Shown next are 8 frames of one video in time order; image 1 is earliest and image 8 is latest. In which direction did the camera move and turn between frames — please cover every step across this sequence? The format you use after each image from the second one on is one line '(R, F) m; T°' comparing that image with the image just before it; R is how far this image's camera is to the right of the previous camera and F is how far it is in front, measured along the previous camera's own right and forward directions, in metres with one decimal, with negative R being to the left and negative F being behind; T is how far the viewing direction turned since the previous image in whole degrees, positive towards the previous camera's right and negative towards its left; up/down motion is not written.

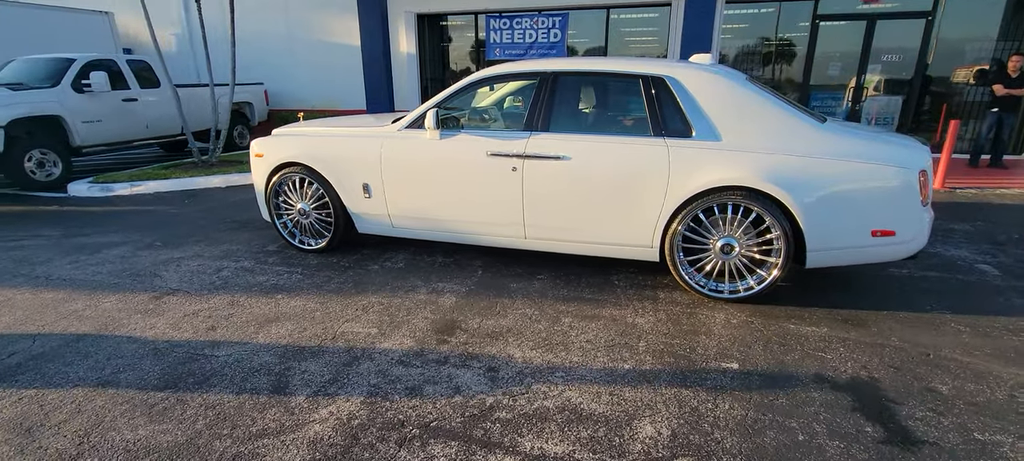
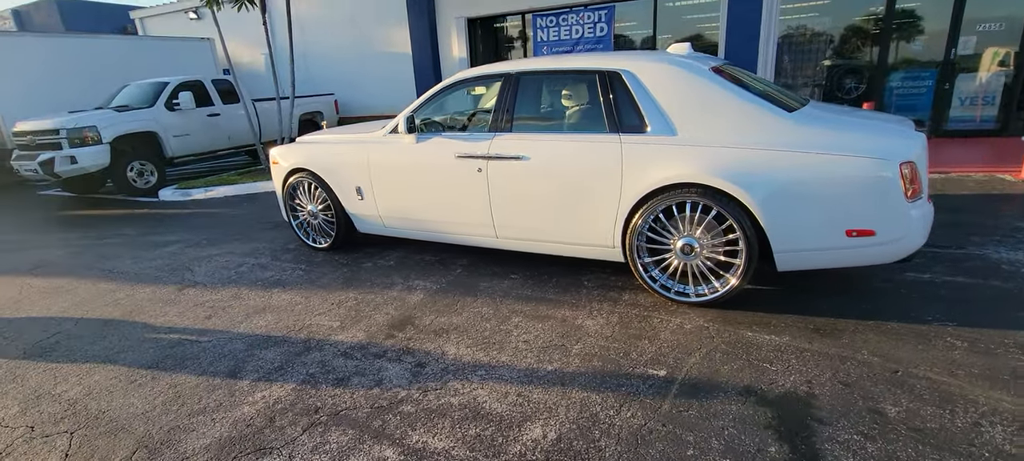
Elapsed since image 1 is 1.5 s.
(+1.0, 0.0) m; -11°
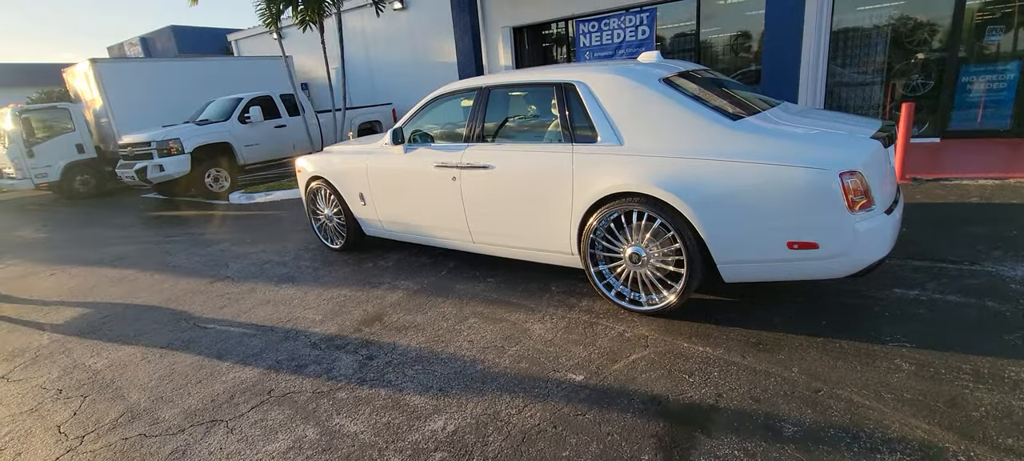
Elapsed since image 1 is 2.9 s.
(+0.9, -0.1) m; -9°
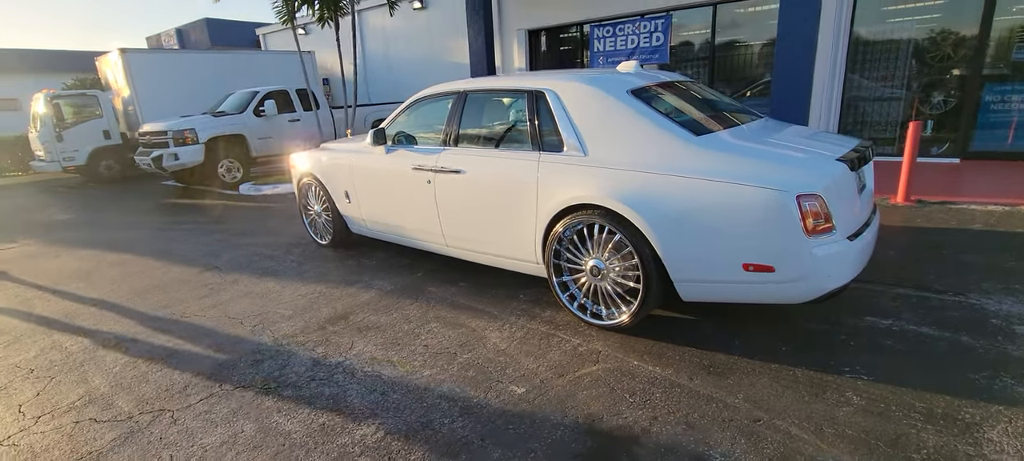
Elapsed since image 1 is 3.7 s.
(+0.4, 0.0) m; -3°
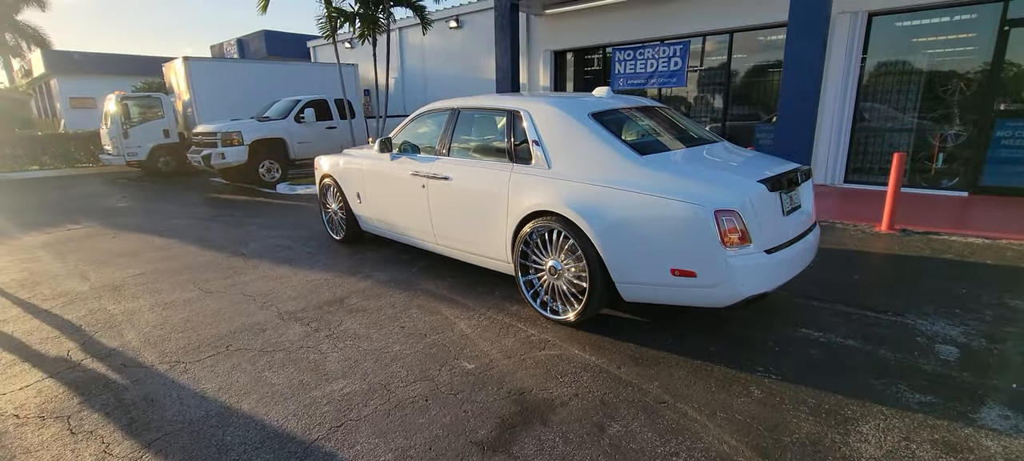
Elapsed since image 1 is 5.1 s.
(+0.5, -0.4) m; -4°
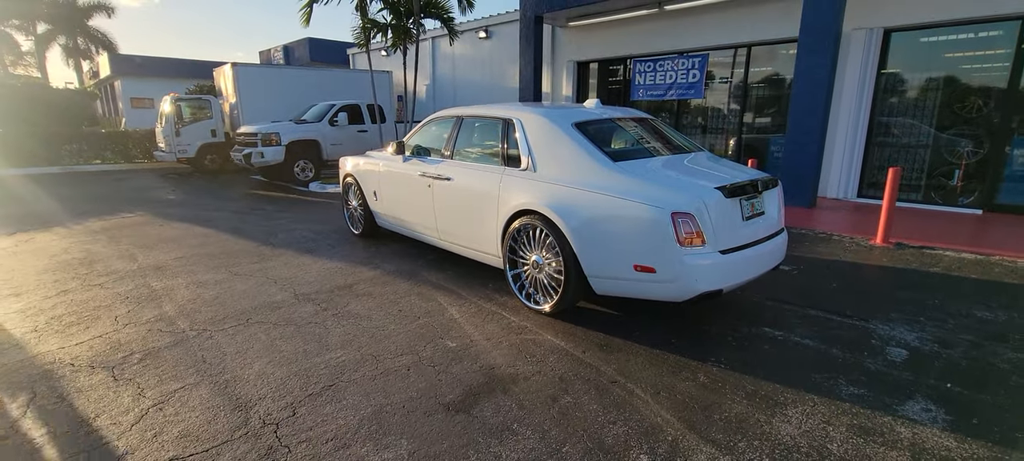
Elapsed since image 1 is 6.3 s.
(+0.4, -0.4) m; -4°
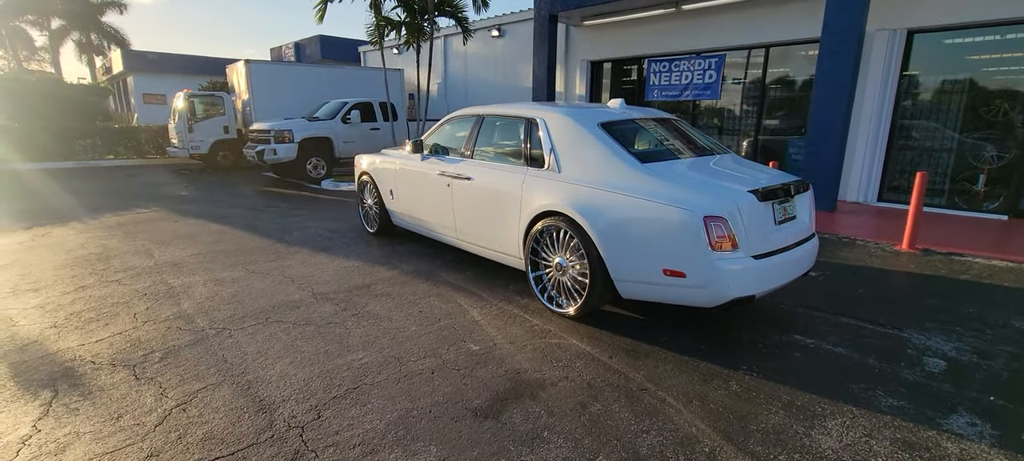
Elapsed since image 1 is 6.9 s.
(-0.1, +0.1) m; -1°
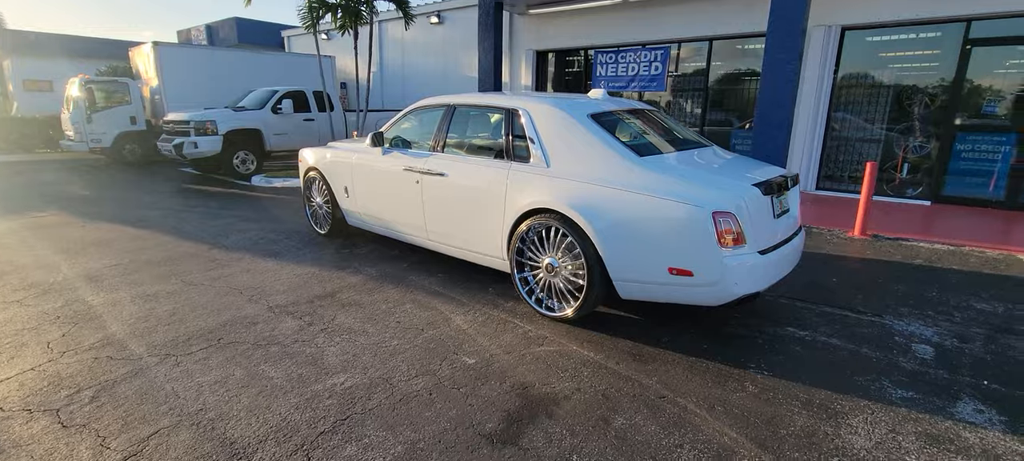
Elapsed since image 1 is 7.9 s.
(-0.4, +0.3) m; +8°
